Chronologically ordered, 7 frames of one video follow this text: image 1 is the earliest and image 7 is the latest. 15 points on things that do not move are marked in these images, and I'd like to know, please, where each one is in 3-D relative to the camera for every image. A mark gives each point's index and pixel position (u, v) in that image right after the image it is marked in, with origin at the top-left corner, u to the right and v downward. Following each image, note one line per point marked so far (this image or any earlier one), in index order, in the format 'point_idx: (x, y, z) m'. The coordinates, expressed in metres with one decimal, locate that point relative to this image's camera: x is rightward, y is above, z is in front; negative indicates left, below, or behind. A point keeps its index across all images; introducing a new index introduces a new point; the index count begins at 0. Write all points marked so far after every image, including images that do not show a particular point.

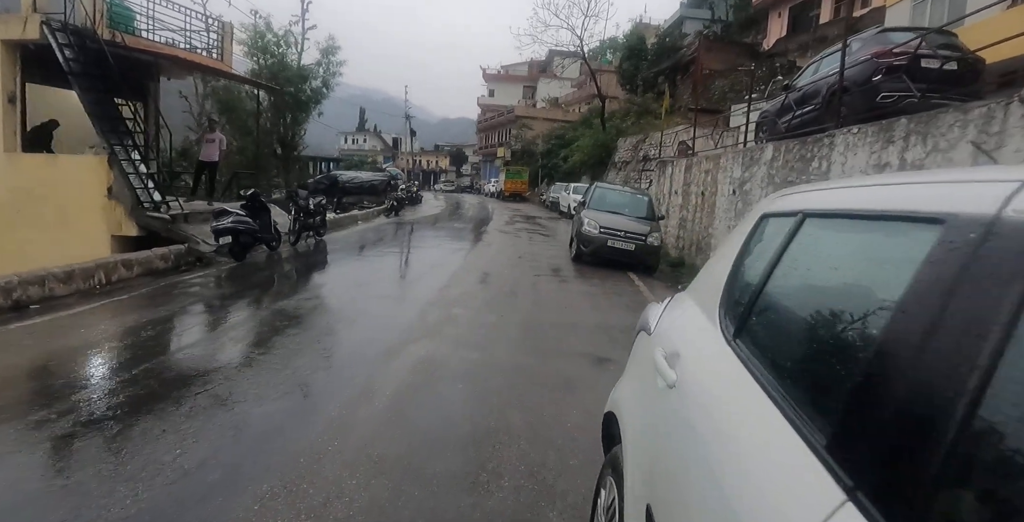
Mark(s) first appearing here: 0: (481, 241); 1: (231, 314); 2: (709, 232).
0: (-0.8, +0.6, +16.3) m
1: (-3.8, -0.7, +7.3) m
2: (+4.4, +0.6, +12.0) m
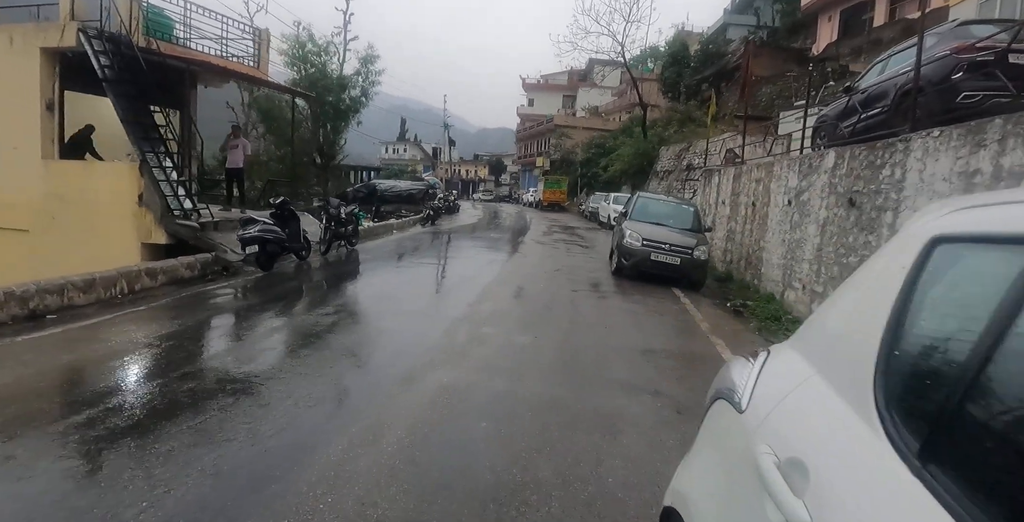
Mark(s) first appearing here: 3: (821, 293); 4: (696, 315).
0: (+0.2, +0.3, +15.8) m
1: (-3.3, -0.8, +6.9) m
2: (+5.1, +0.3, +11.1) m
3: (+4.8, -0.5, +8.5) m
4: (+2.8, -0.8, +8.2) m
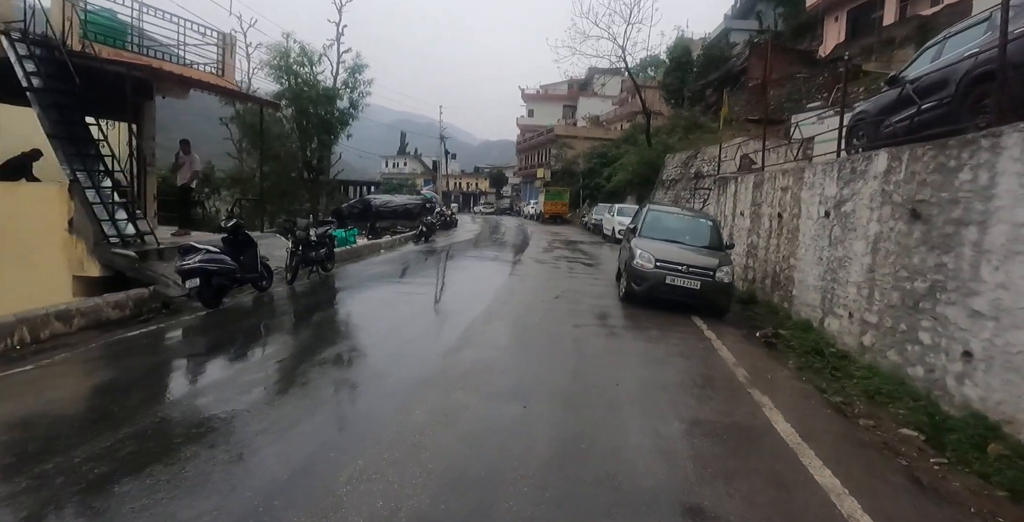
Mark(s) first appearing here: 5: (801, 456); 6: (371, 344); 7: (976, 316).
0: (+0.1, -0.3, +14.3) m
1: (-3.5, -1.2, +5.5) m
2: (+5.0, 0.0, +9.7) m
3: (+4.7, -0.8, +7.0) m
4: (+2.6, -1.1, +6.7) m
5: (+2.1, -1.4, +3.9) m
6: (-1.8, -1.1, +6.9) m
7: (+4.5, -0.5, +5.3) m
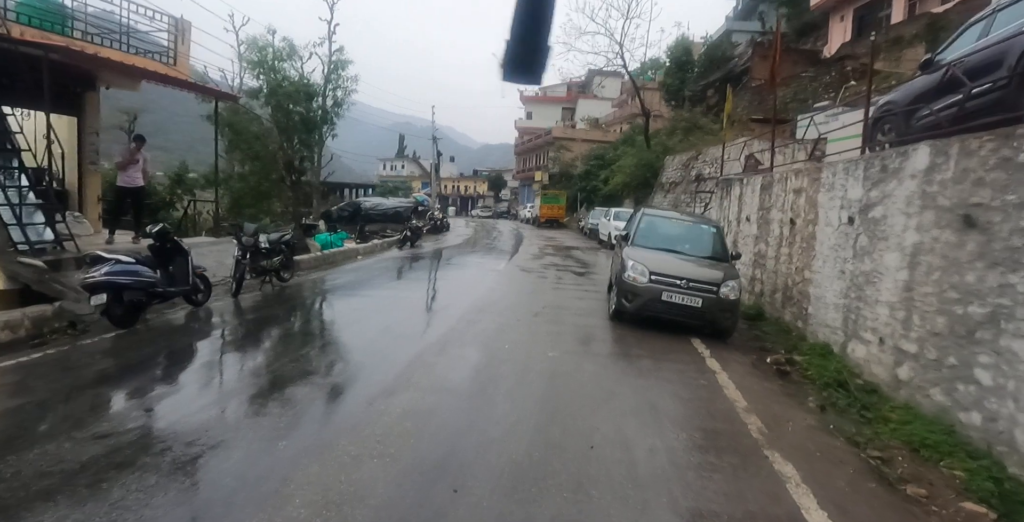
0: (-0.3, -0.5, +13.1) m
1: (-3.9, -1.4, +4.3) m
2: (+4.6, -0.2, +8.4) m
3: (+4.3, -1.0, +5.8) m
4: (+2.2, -1.3, +5.5) m
5: (+1.7, -1.6, +2.7) m
6: (-2.2, -1.2, +5.7) m
7: (+4.1, -0.7, +4.0) m
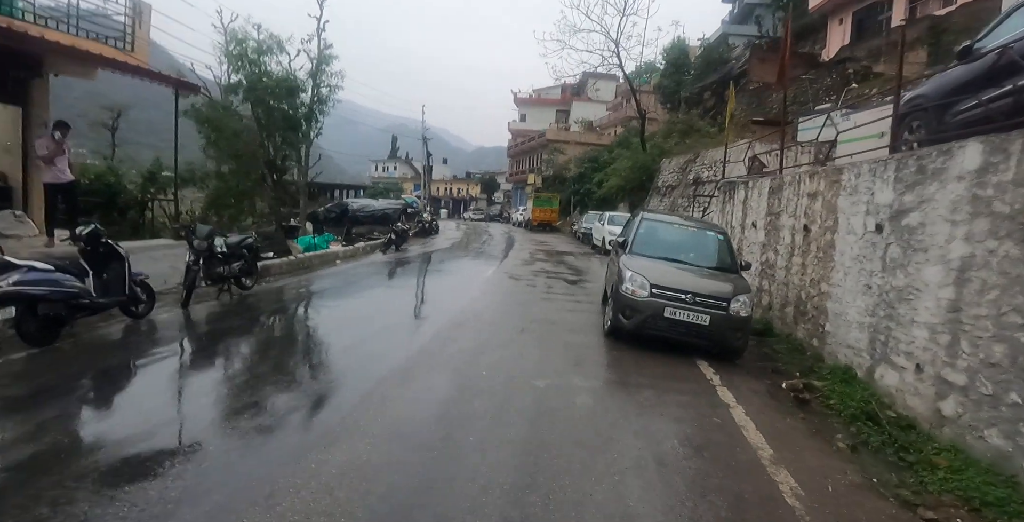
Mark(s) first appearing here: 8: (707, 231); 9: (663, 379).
0: (-0.6, -0.6, +12.2) m
1: (-4.1, -1.4, +3.3) m
2: (+4.3, -0.4, +7.6) m
3: (+4.1, -1.1, +4.9) m
4: (+2.0, -1.4, +4.6) m
5: (+1.5, -1.7, +1.8) m
6: (-2.4, -1.3, +4.7) m
7: (+3.9, -0.8, +3.2) m
8: (+3.0, +0.5, +8.2) m
9: (+1.6, -1.2, +5.7) m
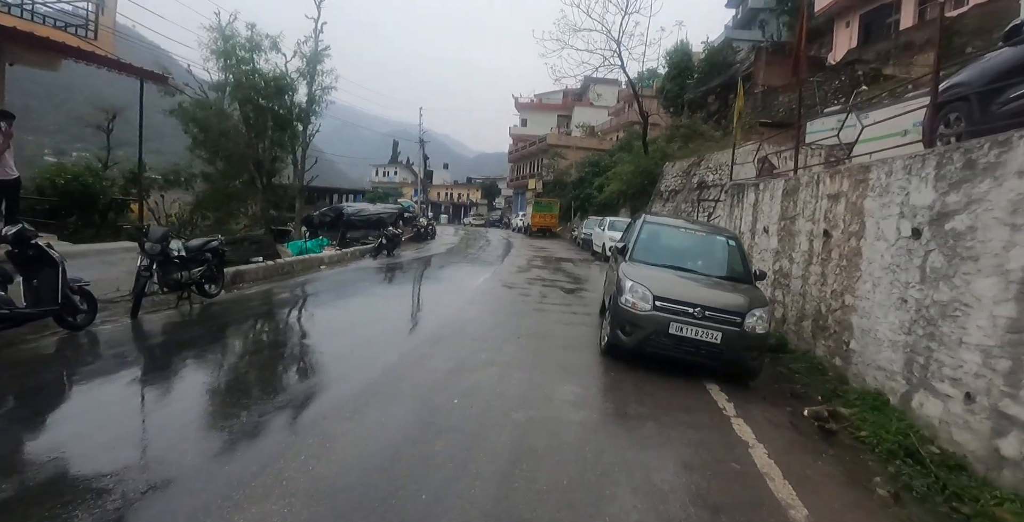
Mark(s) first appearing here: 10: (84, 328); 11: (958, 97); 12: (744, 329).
0: (-0.7, -0.7, +11.4) m
1: (-4.3, -1.5, +2.5) m
2: (+4.2, -0.5, +6.8) m
3: (+3.9, -1.2, +4.1) m
4: (+1.8, -1.5, +3.7) m
5: (+1.3, -1.7, +1.0) m
6: (-2.6, -1.3, +3.9) m
7: (+3.7, -0.9, +2.4) m
8: (+2.8, +0.3, +7.4) m
9: (+1.4, -1.3, +4.9) m
10: (-5.2, -0.8, +6.7) m
11: (+5.0, +1.9, +6.1) m
12: (+2.4, -0.7, +5.6) m
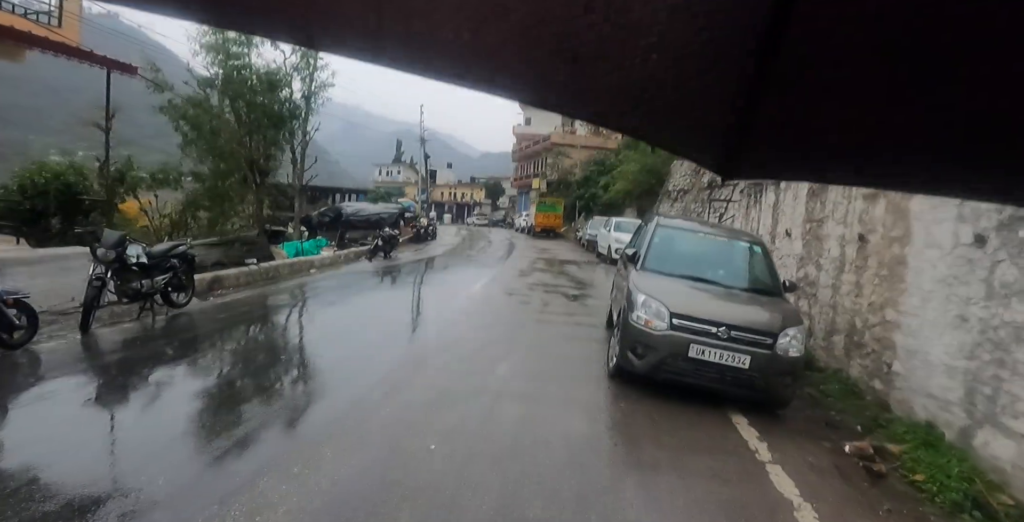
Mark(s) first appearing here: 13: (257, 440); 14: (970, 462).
0: (-0.8, -0.8, +10.6) m
1: (-4.4, -1.6, +1.8) m
2: (+4.1, -0.6, +5.9) m
3: (+3.8, -1.3, +3.3) m
4: (+1.7, -1.6, +2.9) m
5: (+1.2, -1.8, +0.2) m
6: (-2.7, -1.4, +3.1) m
7: (+3.6, -1.0, +1.5) m
8: (+2.8, +0.2, +6.6) m
9: (+1.3, -1.4, +4.1) m
10: (-5.3, -0.9, +6.0) m
11: (+5.0, +1.8, +5.3) m
12: (+2.4, -0.8, +4.8) m
13: (-1.9, -1.4, +3.9) m
14: (+3.8, -1.7, +4.5) m
